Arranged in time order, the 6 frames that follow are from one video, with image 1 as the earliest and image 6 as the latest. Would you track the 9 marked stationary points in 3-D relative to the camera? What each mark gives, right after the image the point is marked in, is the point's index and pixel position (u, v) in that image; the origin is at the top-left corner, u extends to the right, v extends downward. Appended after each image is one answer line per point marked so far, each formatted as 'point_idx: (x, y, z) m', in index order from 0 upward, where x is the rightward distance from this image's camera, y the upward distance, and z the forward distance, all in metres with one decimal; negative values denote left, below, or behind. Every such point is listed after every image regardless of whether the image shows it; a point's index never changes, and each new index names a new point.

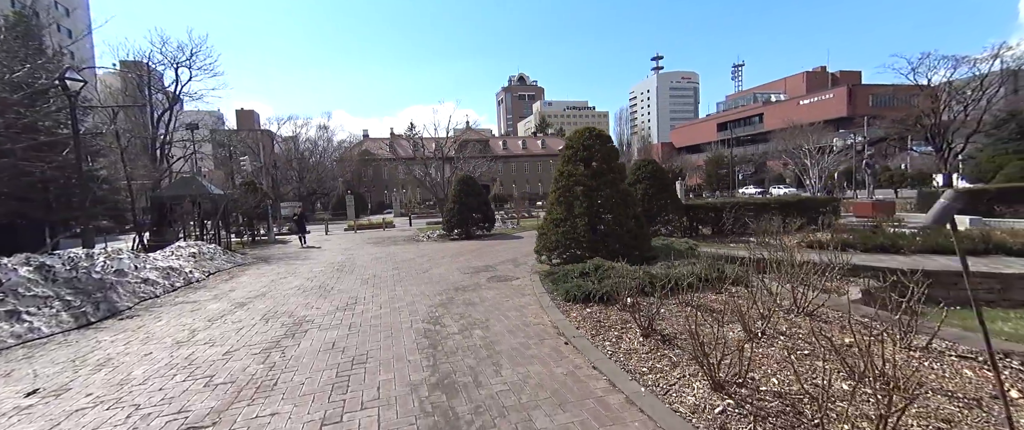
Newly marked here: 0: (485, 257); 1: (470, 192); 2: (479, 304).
0: (-0.6, -1.1, +10.1) m
1: (-1.7, +0.9, +16.5) m
2: (-0.5, -1.3, +5.9) m
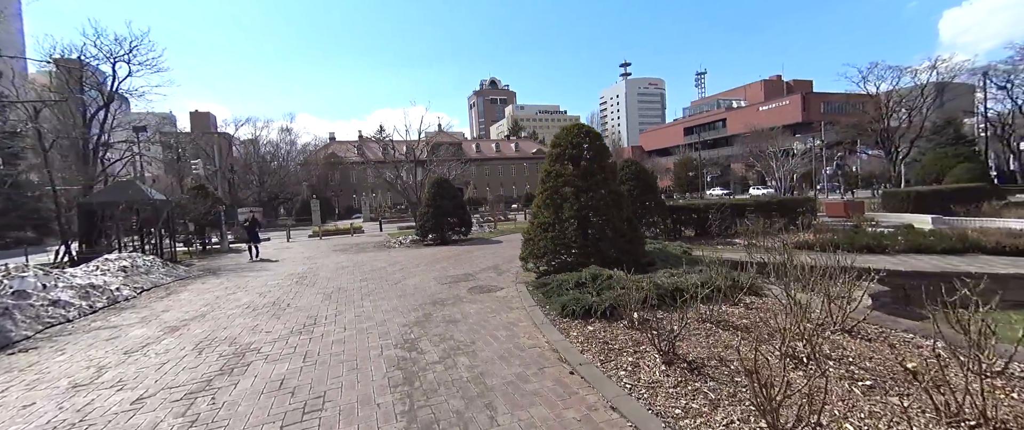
0: (-1.1, -1.2, +9.3) m
1: (-2.6, +0.8, +15.6) m
2: (-0.6, -1.3, +5.1) m
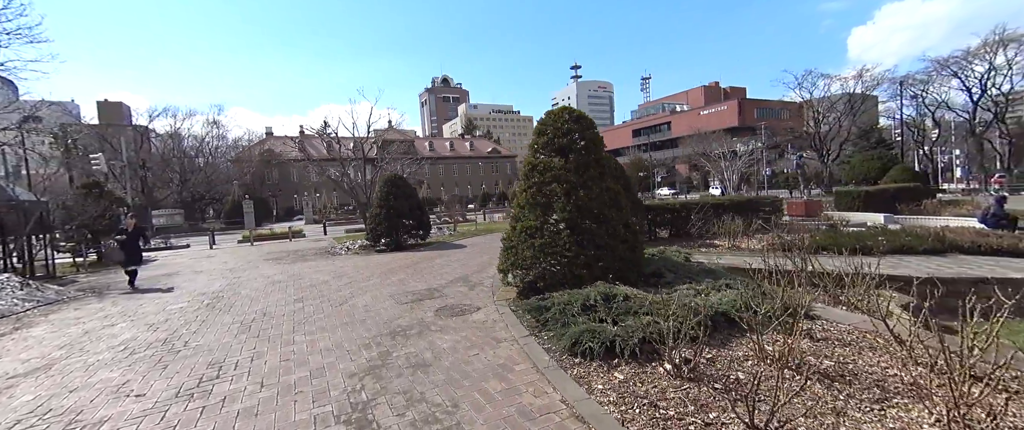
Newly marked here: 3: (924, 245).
0: (-1.6, -1.2, +7.8) m
1: (-3.9, +0.7, +14.0) m
2: (-0.7, -1.4, +3.7) m
3: (+9.3, -0.7, +9.2) m
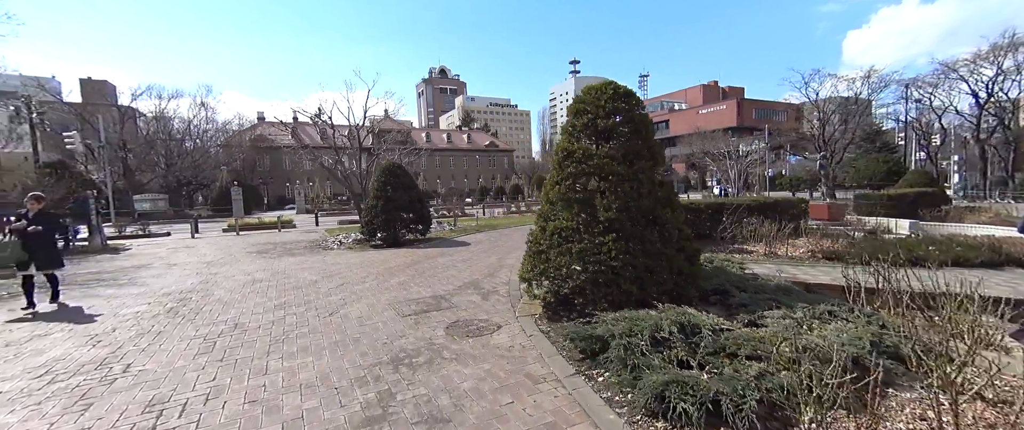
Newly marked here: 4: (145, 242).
0: (-1.3, -1.1, +6.8) m
1: (-3.7, +0.9, +12.9) m
2: (-0.4, -1.4, +2.7) m
3: (+9.6, -0.8, +8.3) m
4: (-14.7, -1.1, +16.3) m
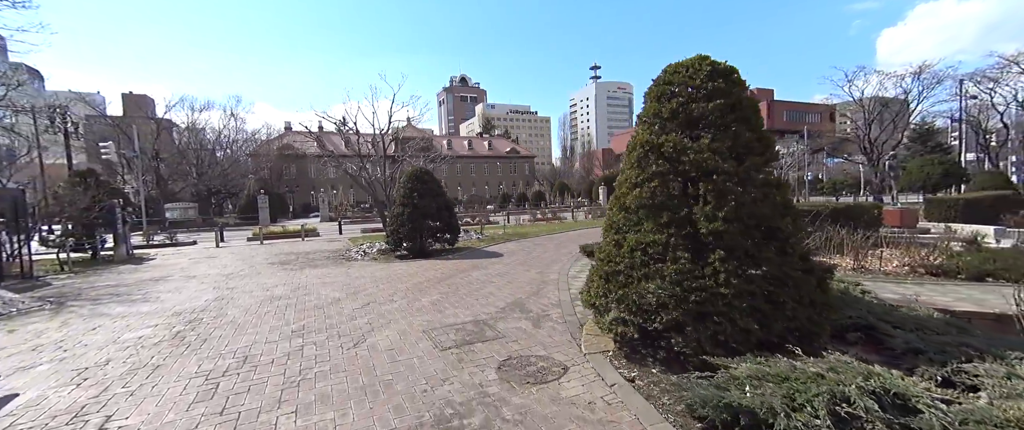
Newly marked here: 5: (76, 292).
0: (-0.6, -1.3, +5.9) m
1: (-2.6, +0.7, +12.1) m
2: (+0.1, -1.4, +1.8) m
3: (+10.4, -1.0, +6.9) m
4: (-13.5, -1.4, +16.1) m
5: (-9.1, -1.6, +8.4) m
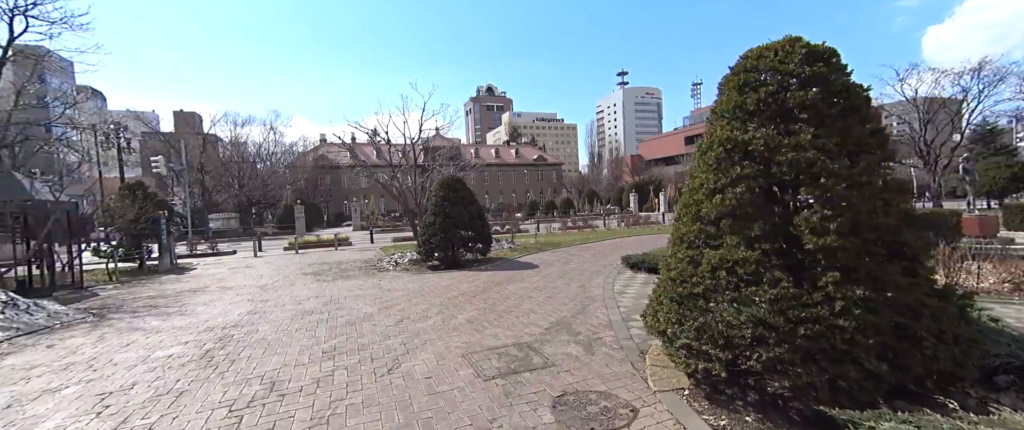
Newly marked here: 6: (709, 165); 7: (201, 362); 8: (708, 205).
0: (0.0, -1.4, +5.4) m
1: (-1.6, +0.4, +11.8) m
2: (+0.4, -1.5, +1.2) m
3: (+11.0, -1.1, +5.7) m
4: (-12.2, -1.8, +16.4) m
5: (-8.3, -1.8, +8.5) m
6: (+1.6, +0.4, +3.3) m
7: (-3.5, -1.6, +4.6) m
8: (+1.5, +0.1, +3.2) m
